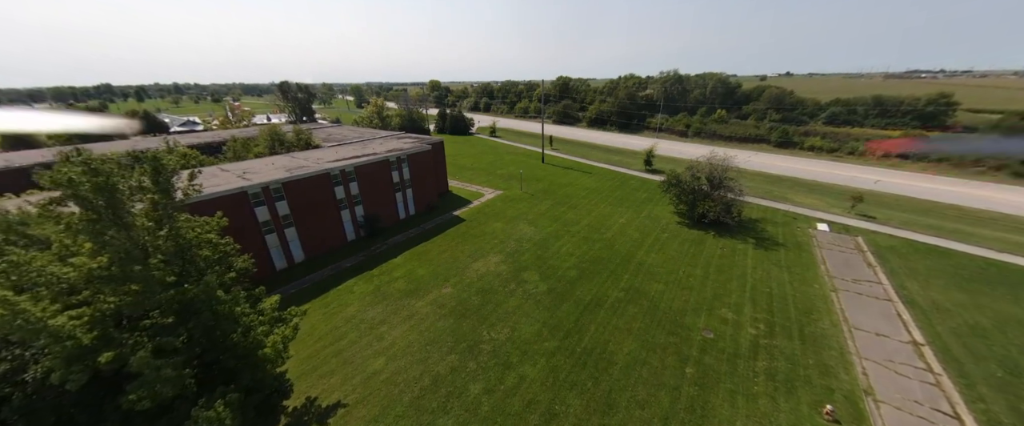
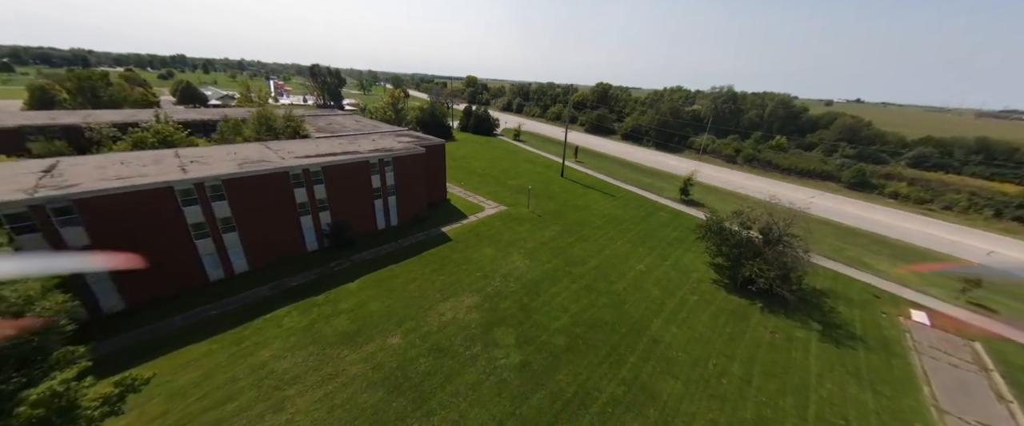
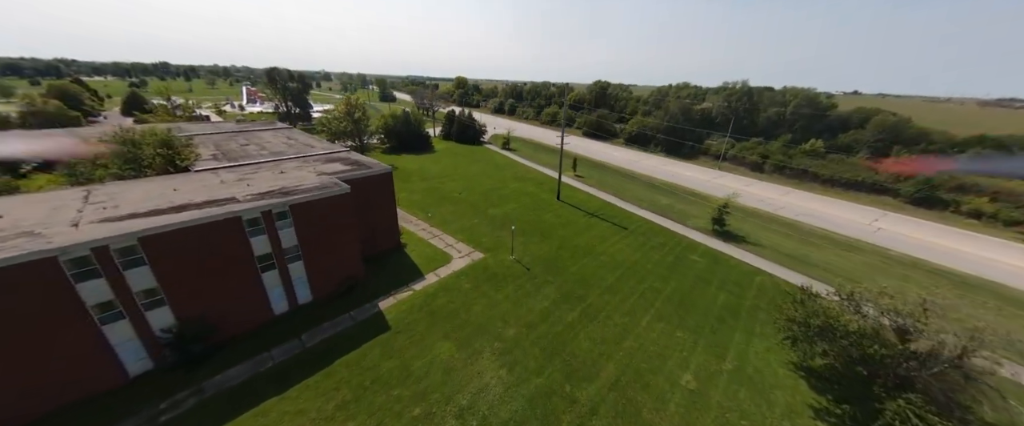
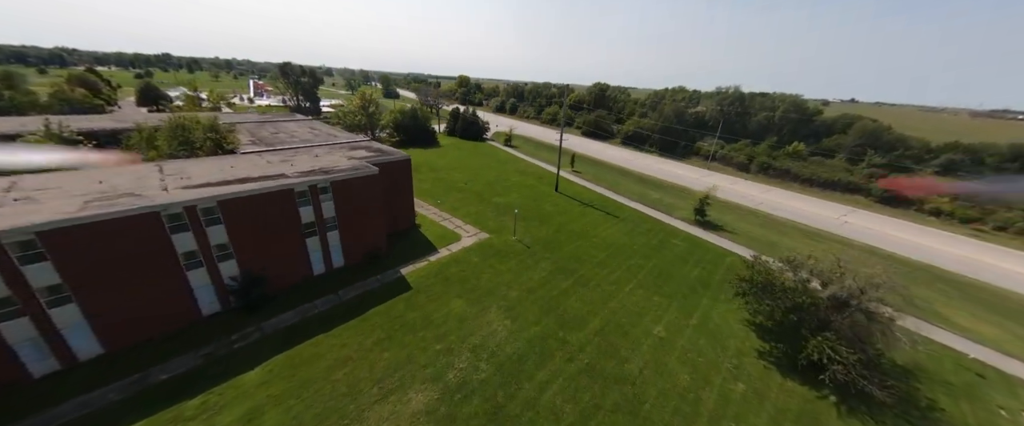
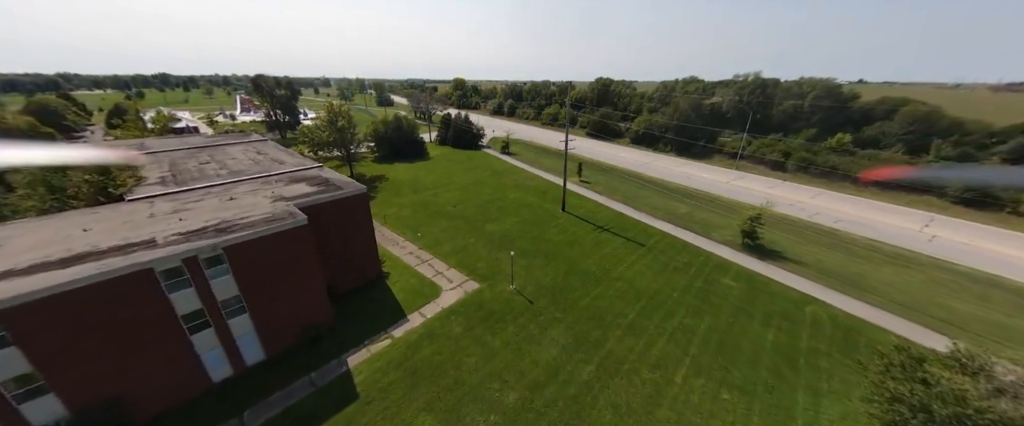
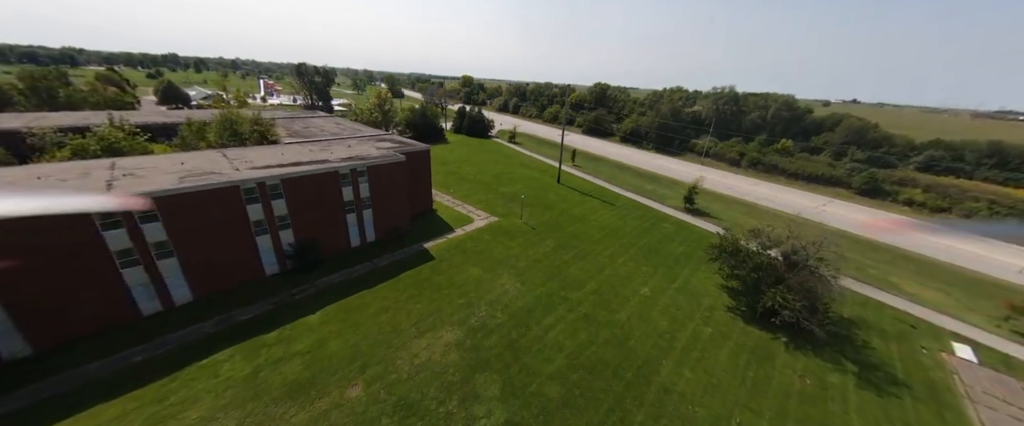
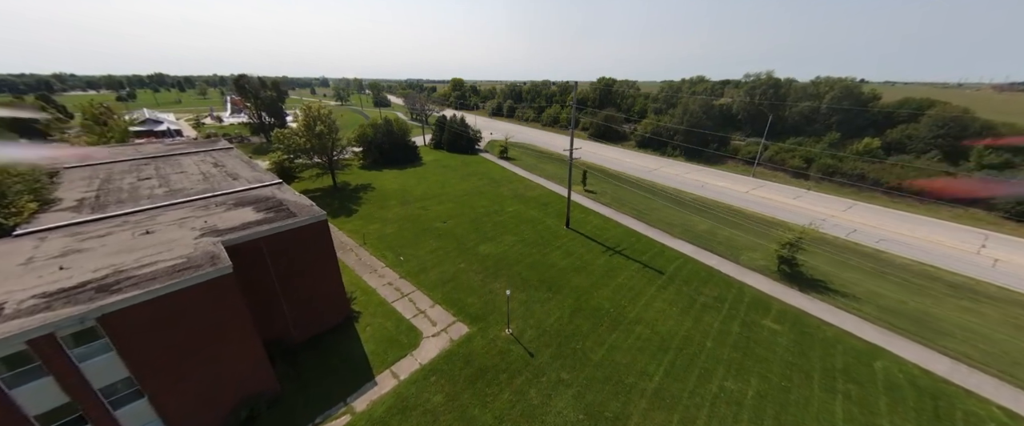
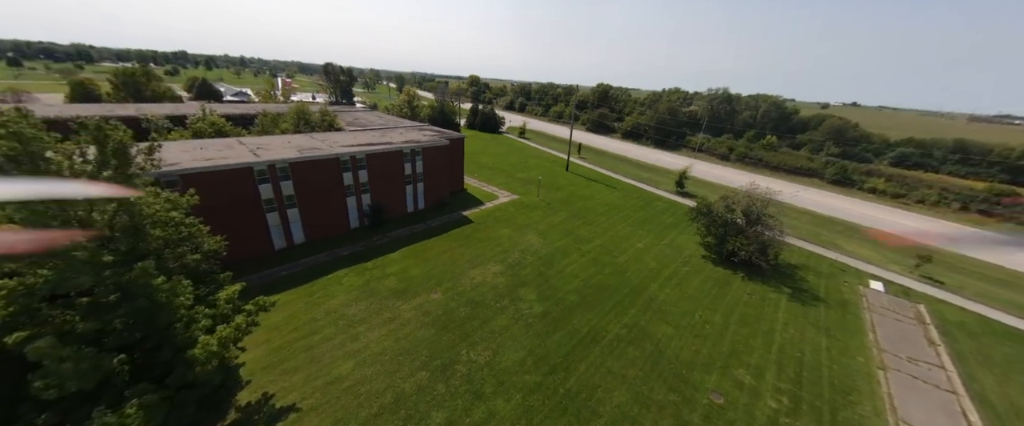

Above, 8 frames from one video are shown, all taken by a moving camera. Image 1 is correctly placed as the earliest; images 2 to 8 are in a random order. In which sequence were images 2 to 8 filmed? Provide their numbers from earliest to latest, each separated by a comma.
8, 2, 6, 4, 3, 5, 7
